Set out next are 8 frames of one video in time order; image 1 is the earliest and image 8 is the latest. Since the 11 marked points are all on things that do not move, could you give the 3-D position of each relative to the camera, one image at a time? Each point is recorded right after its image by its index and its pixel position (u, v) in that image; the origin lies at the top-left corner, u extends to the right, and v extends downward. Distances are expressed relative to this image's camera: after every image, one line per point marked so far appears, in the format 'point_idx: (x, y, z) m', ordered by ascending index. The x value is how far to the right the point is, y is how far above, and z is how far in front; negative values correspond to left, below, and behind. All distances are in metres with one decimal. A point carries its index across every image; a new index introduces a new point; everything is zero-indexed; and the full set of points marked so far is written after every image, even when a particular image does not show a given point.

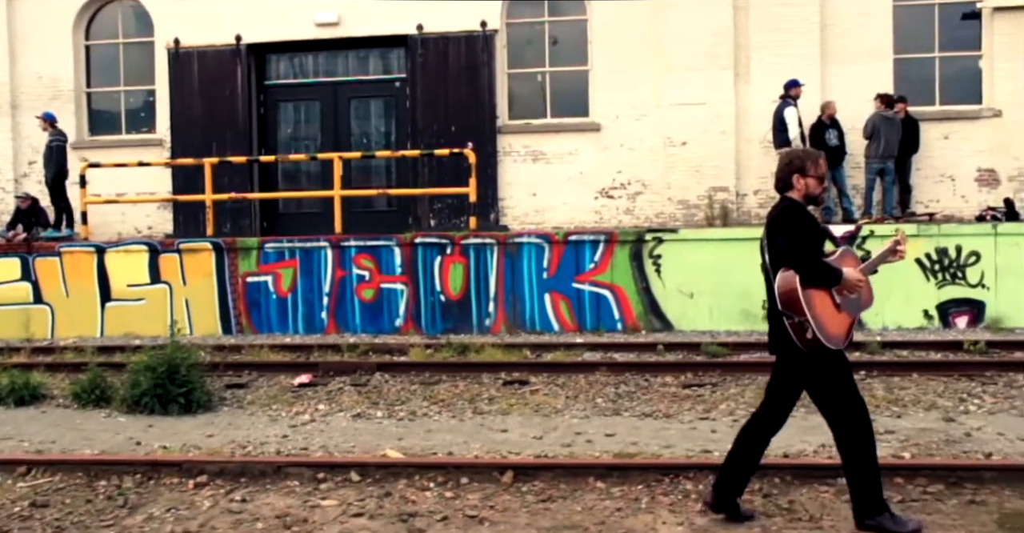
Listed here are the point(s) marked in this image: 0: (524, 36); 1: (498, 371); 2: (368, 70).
0: (+0.2, +3.8, +14.1) m
1: (-0.2, -1.1, +8.7) m
2: (-2.4, +3.3, +14.4) m
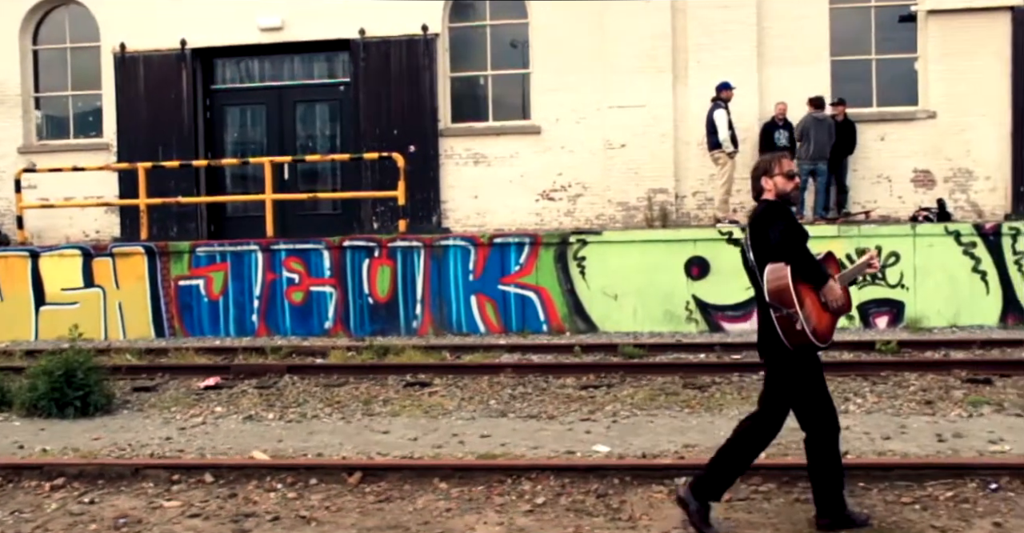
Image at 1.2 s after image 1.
0: (-0.8, +3.7, +14.2) m
1: (-1.1, -1.1, +8.9) m
2: (-3.4, +3.2, +14.6) m
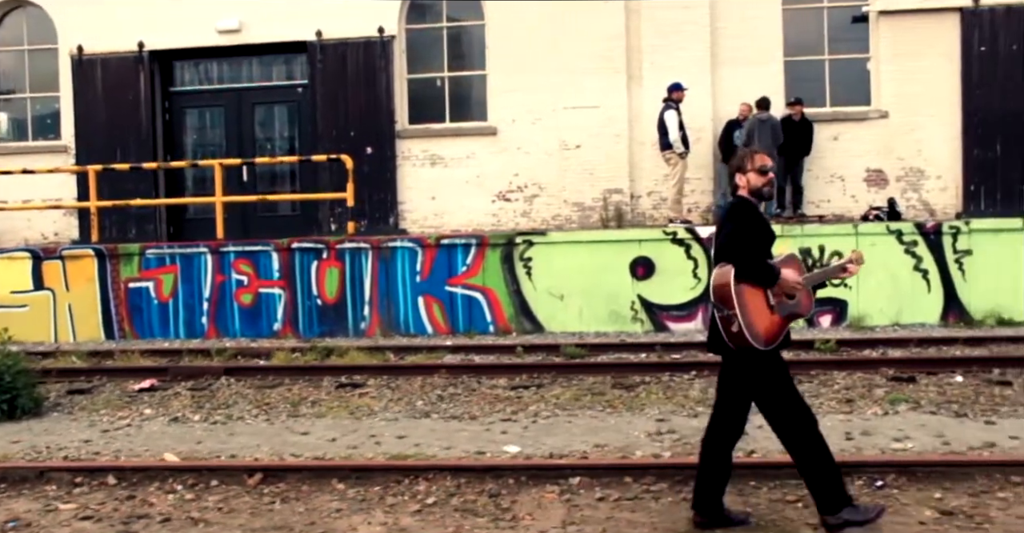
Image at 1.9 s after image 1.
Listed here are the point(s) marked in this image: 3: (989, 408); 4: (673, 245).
0: (-1.5, +3.7, +14.3) m
1: (-1.8, -1.1, +8.9) m
2: (-4.1, +3.2, +14.6) m
3: (+3.8, -1.1, +7.0) m
4: (+2.0, +0.3, +10.8) m
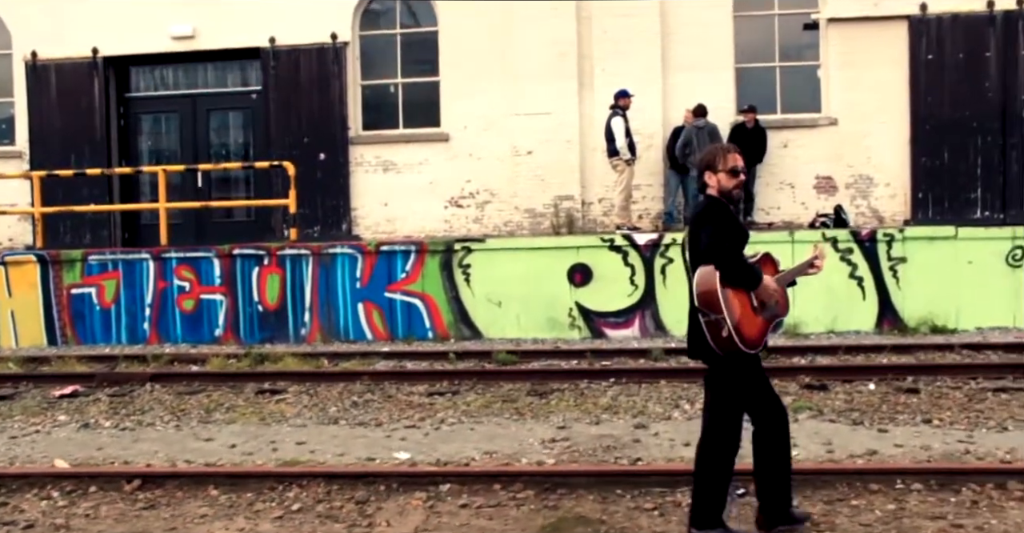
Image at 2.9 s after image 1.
0: (-2.3, +3.6, +14.3) m
1: (-2.6, -1.2, +9.0) m
2: (-4.9, +3.1, +14.7) m
3: (+3.1, -1.2, +7.0) m
4: (+1.2, +0.2, +10.9) m
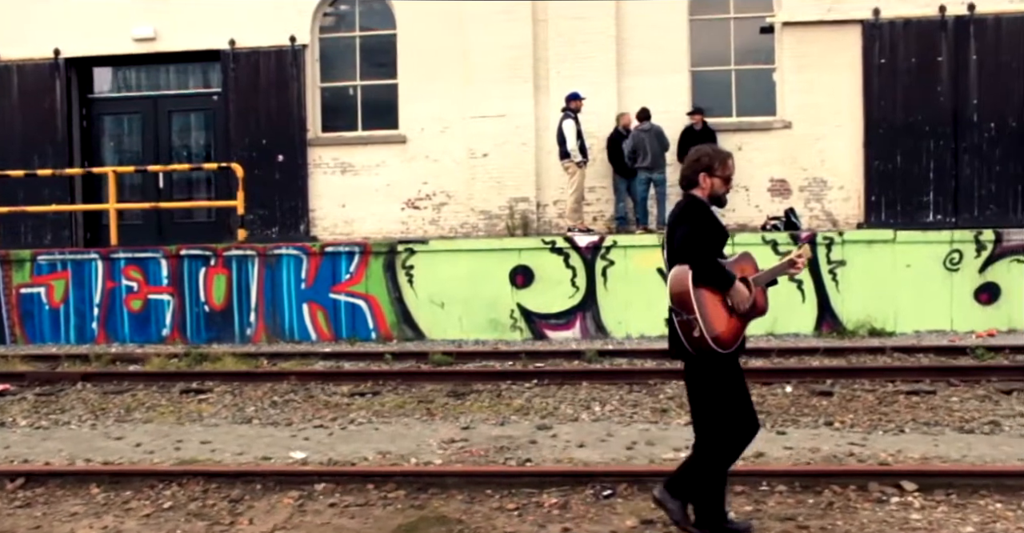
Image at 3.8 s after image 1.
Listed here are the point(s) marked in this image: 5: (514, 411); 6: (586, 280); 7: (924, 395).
0: (-3.0, +3.6, +14.4) m
1: (-3.3, -1.2, +9.1) m
2: (-5.6, +3.1, +14.8) m
3: (+2.3, -1.2, +7.1) m
4: (+0.5, +0.2, +10.9) m
5: (0.0, -1.3, +7.5) m
6: (+0.9, -0.2, +10.9) m
7: (+3.7, -1.2, +7.8) m
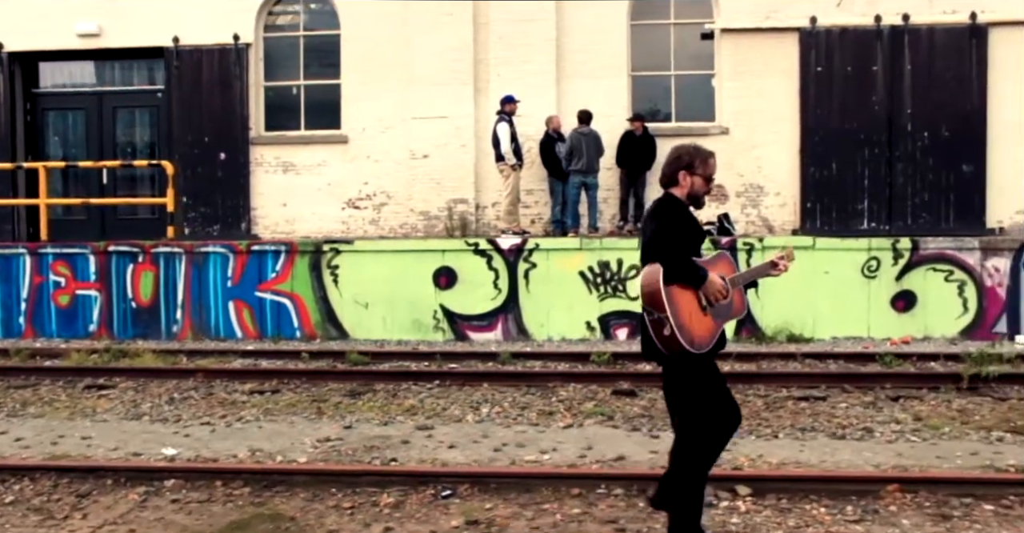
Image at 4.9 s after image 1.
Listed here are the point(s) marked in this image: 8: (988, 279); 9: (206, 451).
0: (-3.9, +3.6, +14.5) m
1: (-4.3, -1.2, +9.1) m
2: (-6.5, +3.2, +14.8) m
3: (+1.3, -1.3, +7.1) m
4: (-0.5, +0.1, +11.0) m
5: (-0.9, -1.3, +7.5) m
6: (-0.1, -0.2, +10.9) m
7: (+2.7, -1.2, +7.8) m
8: (+5.9, -0.1, +10.6) m
9: (-2.3, -1.4, +6.4) m
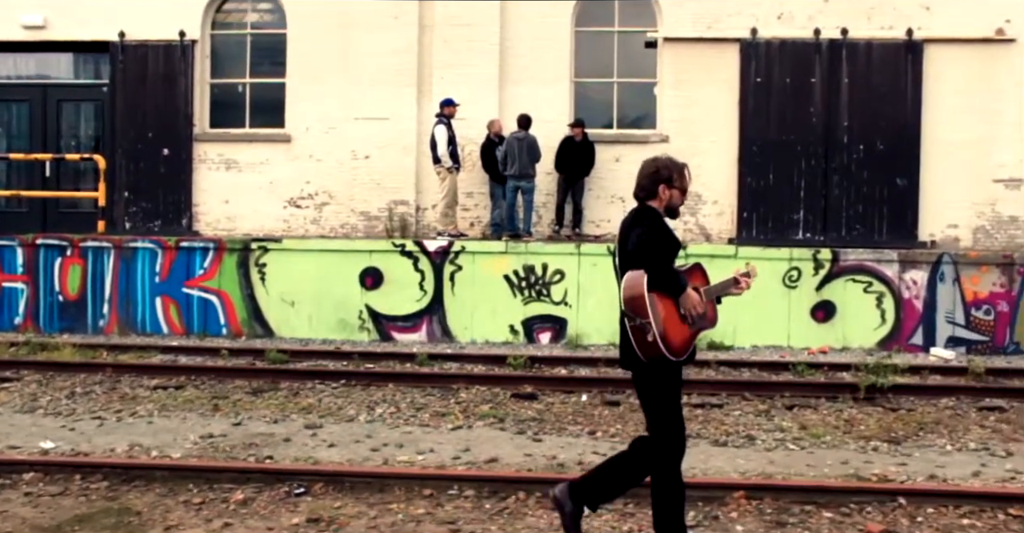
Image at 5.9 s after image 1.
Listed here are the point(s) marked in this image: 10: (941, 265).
0: (-4.8, +3.7, +14.5) m
1: (-5.2, -1.1, +9.1) m
2: (-7.4, +3.3, +14.8) m
3: (+0.4, -1.3, +7.2) m
4: (-1.4, +0.1, +11.1) m
5: (-1.9, -1.3, +7.6) m
6: (-1.0, -0.2, +11.0) m
7: (+1.8, -1.3, +7.9) m
8: (+4.9, -0.3, +10.7) m
9: (-3.2, -1.3, +6.4) m
10: (+5.3, 0.0, +10.7) m
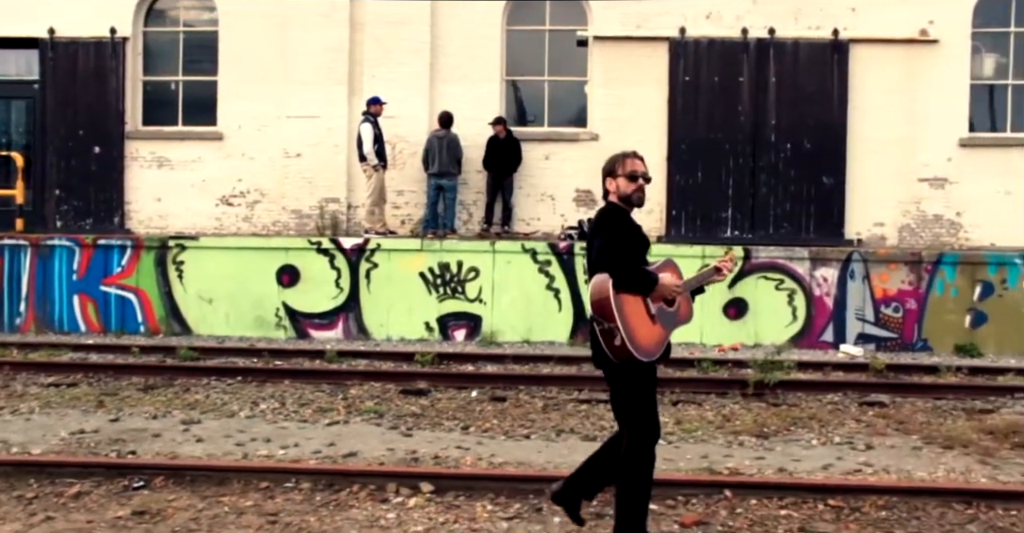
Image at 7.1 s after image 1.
0: (-5.9, +3.7, +14.5) m
1: (-6.3, -1.0, +9.1) m
2: (-8.6, +3.3, +14.7) m
3: (-0.6, -1.3, +7.3) m
4: (-2.5, +0.2, +11.1) m
5: (-2.9, -1.2, +7.6) m
6: (-2.1, -0.2, +11.0) m
7: (+0.8, -1.3, +8.0) m
8: (+3.8, -0.3, +10.8) m
9: (-4.2, -1.3, +6.4) m
10: (+4.3, +0.1, +10.8) m
